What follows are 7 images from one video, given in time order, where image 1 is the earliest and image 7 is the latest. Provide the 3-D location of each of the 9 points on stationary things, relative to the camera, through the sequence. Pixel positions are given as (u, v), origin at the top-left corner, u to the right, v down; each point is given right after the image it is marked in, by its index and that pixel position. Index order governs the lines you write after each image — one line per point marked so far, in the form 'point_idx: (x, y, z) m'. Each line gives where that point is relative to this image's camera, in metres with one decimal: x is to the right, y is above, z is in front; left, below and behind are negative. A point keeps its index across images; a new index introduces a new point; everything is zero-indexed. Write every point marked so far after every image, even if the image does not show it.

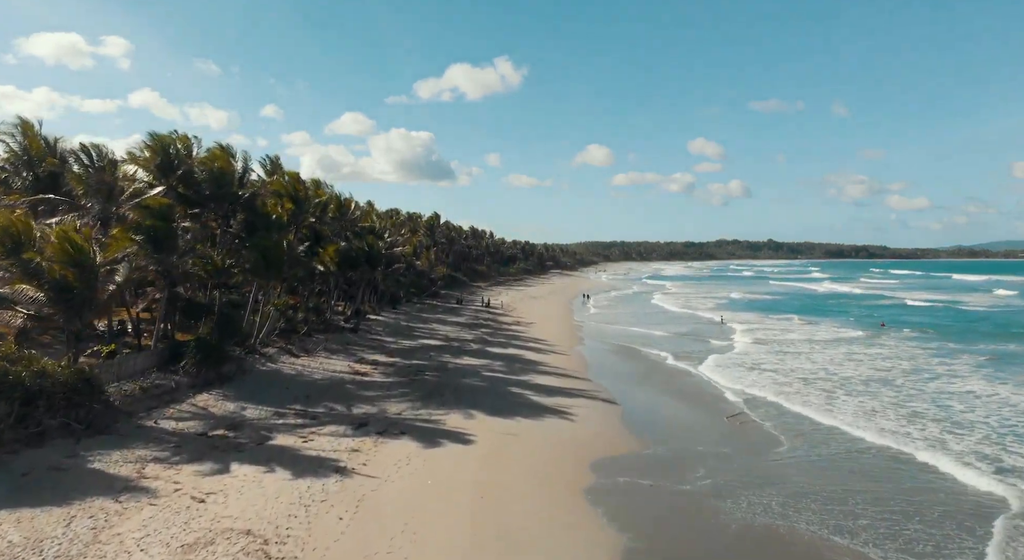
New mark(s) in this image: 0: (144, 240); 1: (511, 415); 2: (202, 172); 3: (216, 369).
0: (-8.7, +0.9, +15.3) m
1: (0.0, -3.0, +14.6) m
2: (-9.0, +3.1, +18.8) m
3: (-7.4, -2.3, +16.2) m
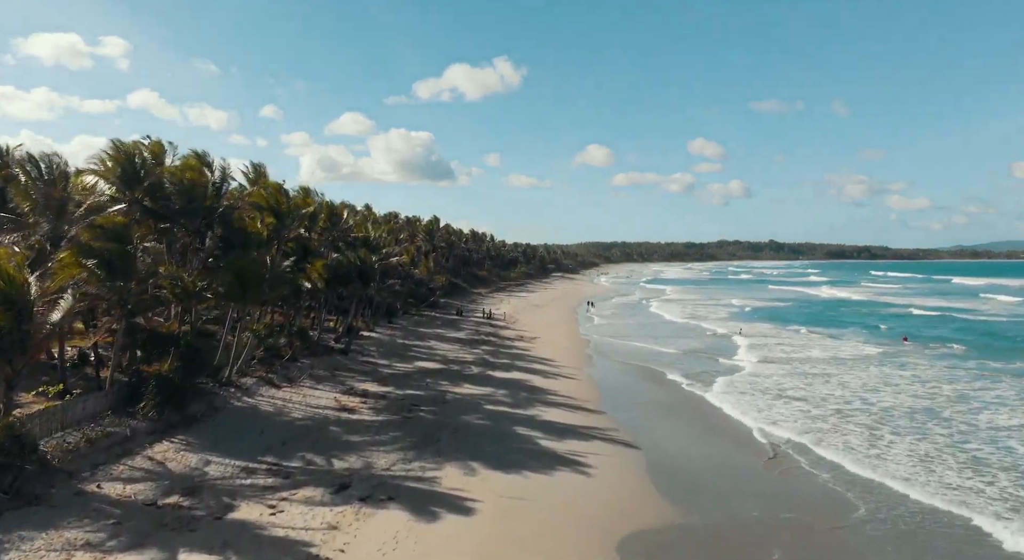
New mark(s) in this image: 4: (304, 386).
0: (-8.5, +0.3, +13.3) m
1: (+0.1, -3.7, +12.6) m
2: (-8.9, +2.5, +16.9) m
3: (-7.3, -2.9, +14.2) m
4: (-6.0, -3.0, +18.5) m
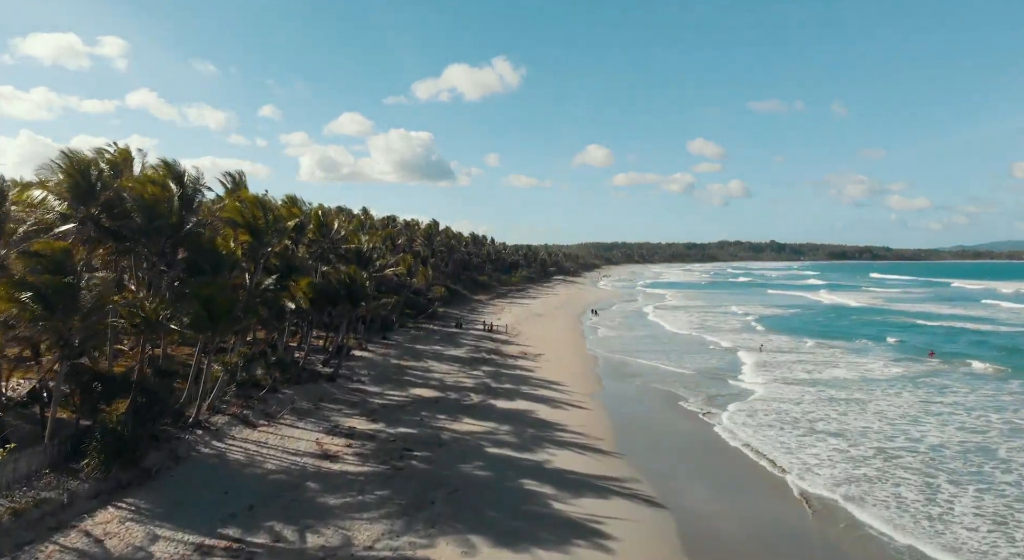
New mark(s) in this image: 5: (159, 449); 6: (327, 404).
0: (-8.4, -0.3, +11.3) m
1: (+0.2, -4.3, +10.7) m
2: (-8.7, +1.8, +14.9) m
3: (-7.1, -3.5, +12.3) m
4: (-5.8, -3.6, +16.5) m
5: (-7.2, -3.5, +13.3) m
6: (-5.3, -3.6, +18.6) m
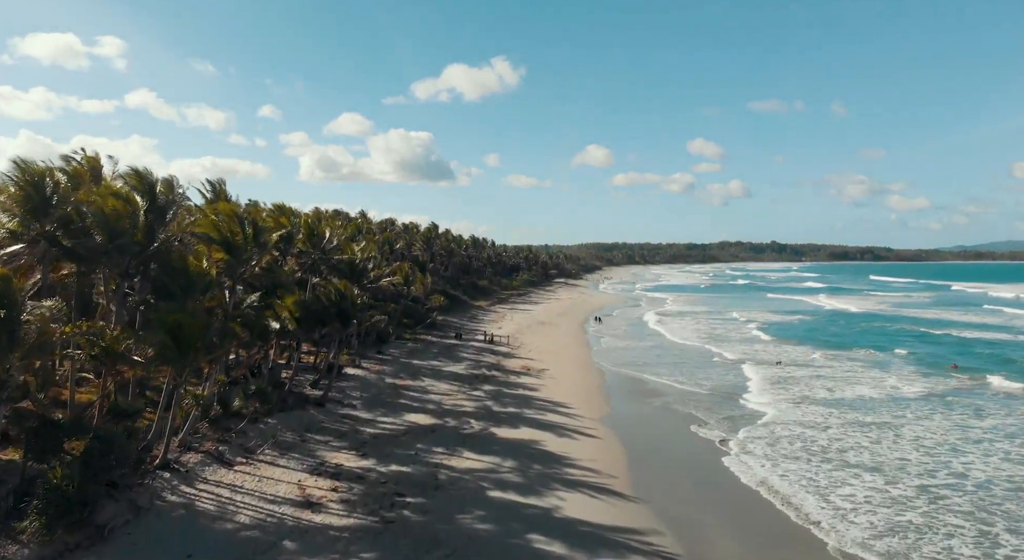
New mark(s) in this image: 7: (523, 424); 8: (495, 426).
0: (-8.3, -0.8, +9.7) m
1: (+0.3, -4.8, +9.1) m
2: (-8.6, +1.3, +13.3) m
3: (-7.0, -4.0, +10.7) m
4: (-5.7, -4.2, +14.9) m
5: (-7.1, -4.0, +11.7) m
6: (-5.2, -4.1, +17.0) m
7: (+0.3, -4.3, +19.5) m
8: (-0.5, -4.3, +19.0) m
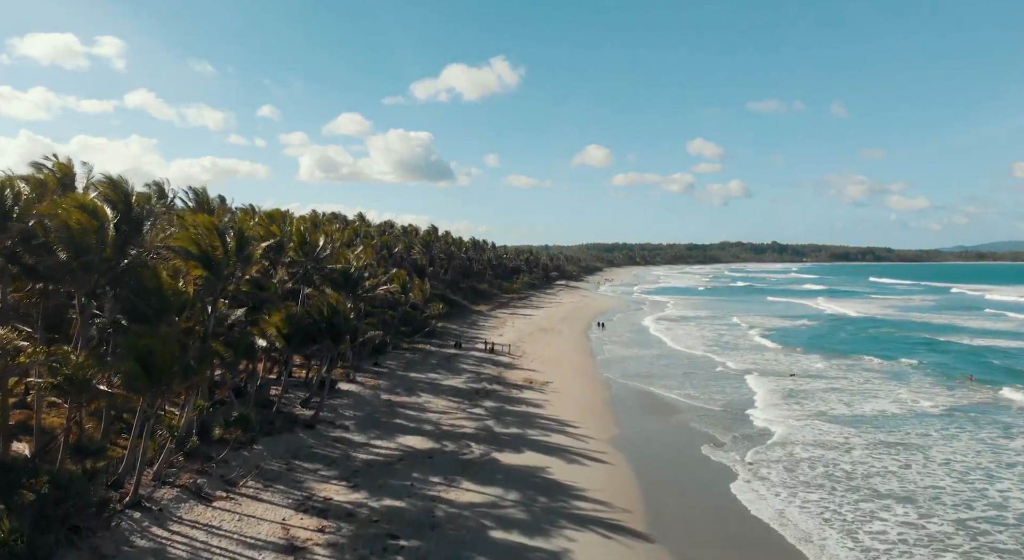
0: (-8.2, -1.2, +8.5) m
1: (+0.4, -5.2, +7.9) m
2: (-8.6, +0.9, +12.1) m
3: (-7.0, -4.4, +9.5) m
4: (-5.7, -4.5, +13.7) m
5: (-7.1, -4.4, +10.5) m
6: (-5.2, -4.5, +15.9) m
7: (+0.4, -4.7, +18.3) m
8: (-0.4, -4.7, +17.8) m
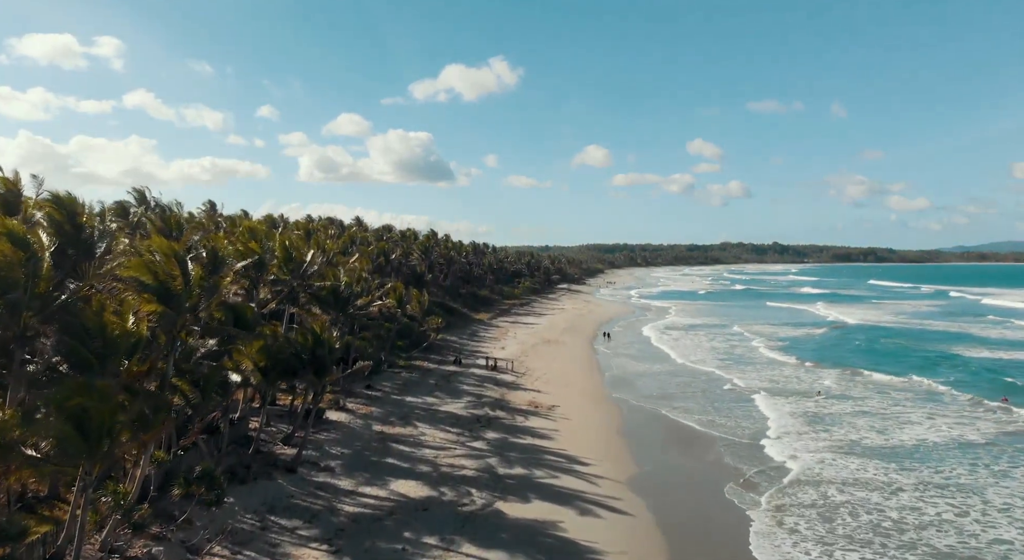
0: (-8.1, -1.9, +6.6) m
1: (+0.6, -5.8, +5.9) m
2: (-8.4, +0.3, +10.1) m
3: (-6.8, -5.1, +7.5) m
4: (-5.5, -5.2, +11.7) m
5: (-6.9, -5.0, +8.5) m
6: (-5.0, -5.1, +13.9) m
7: (+0.5, -5.4, +16.3) m
8: (-0.3, -5.3, +15.9) m
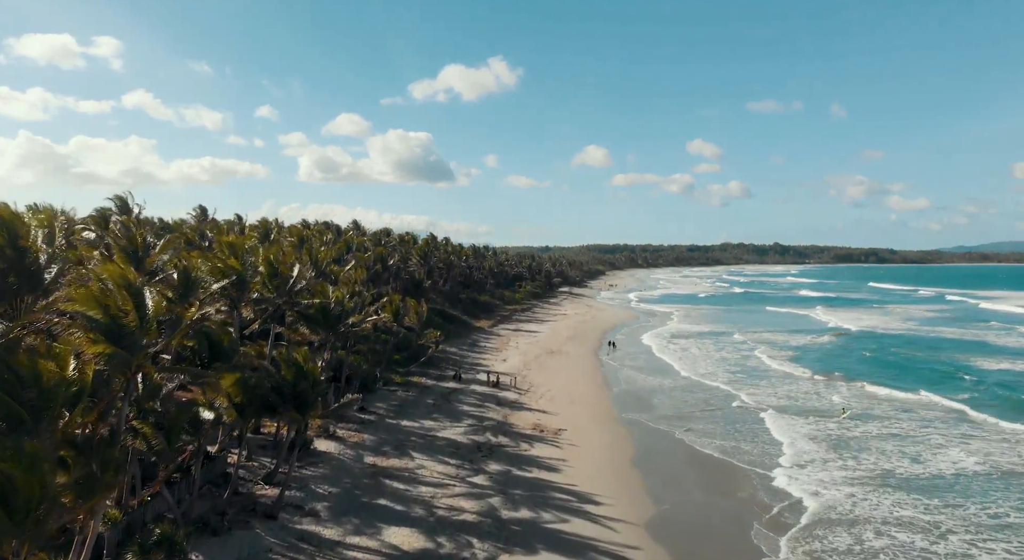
0: (-7.9, -2.4, +4.9) m
1: (+0.7, -6.4, +4.2) m
2: (-8.3, -0.3, +8.4) m
3: (-6.7, -5.6, +5.8) m
4: (-5.4, -5.8, +10.0) m
5: (-6.8, -5.6, +6.8) m
6: (-4.9, -5.7, +12.2) m
7: (+0.7, -5.9, +14.6) m
8: (-0.1, -5.9, +14.2) m
